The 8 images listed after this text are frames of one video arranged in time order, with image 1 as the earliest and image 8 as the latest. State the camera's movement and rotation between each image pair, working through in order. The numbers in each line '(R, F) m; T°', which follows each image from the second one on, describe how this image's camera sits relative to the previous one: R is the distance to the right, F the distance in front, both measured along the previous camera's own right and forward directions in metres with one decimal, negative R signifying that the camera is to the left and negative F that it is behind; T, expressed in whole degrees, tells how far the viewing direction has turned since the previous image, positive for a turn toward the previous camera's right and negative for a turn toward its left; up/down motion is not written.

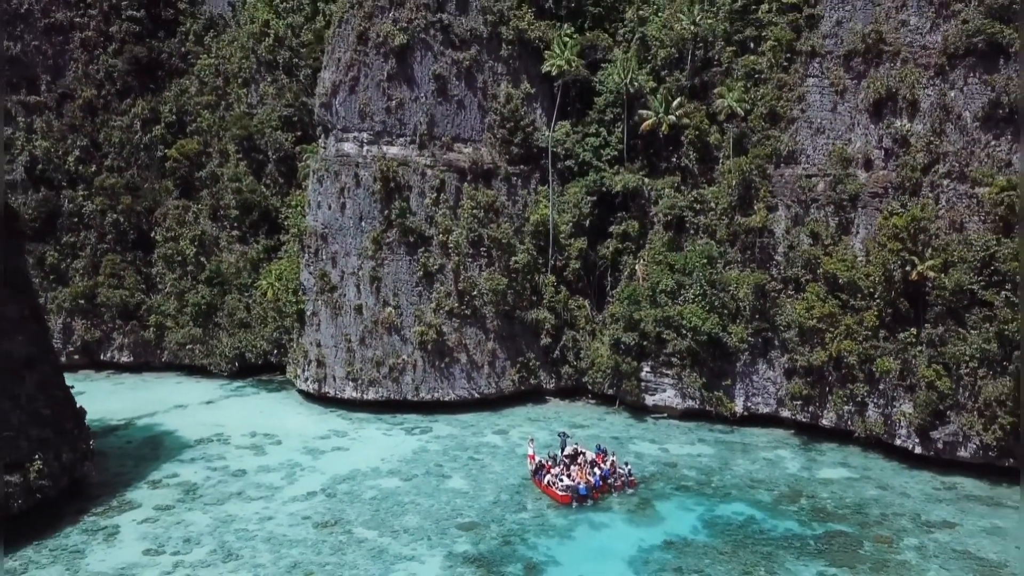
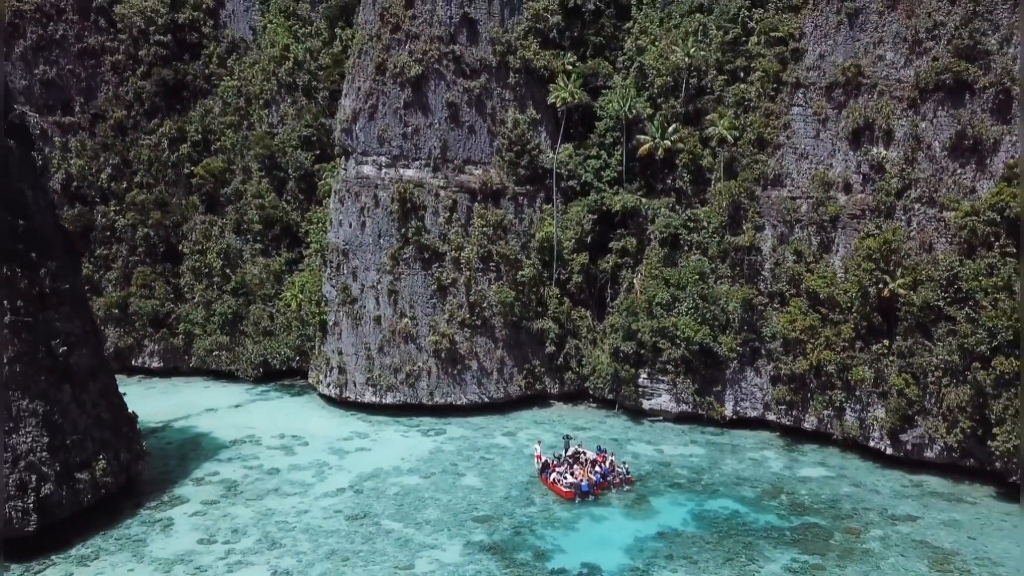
(-0.2, -1.4) m; 0°
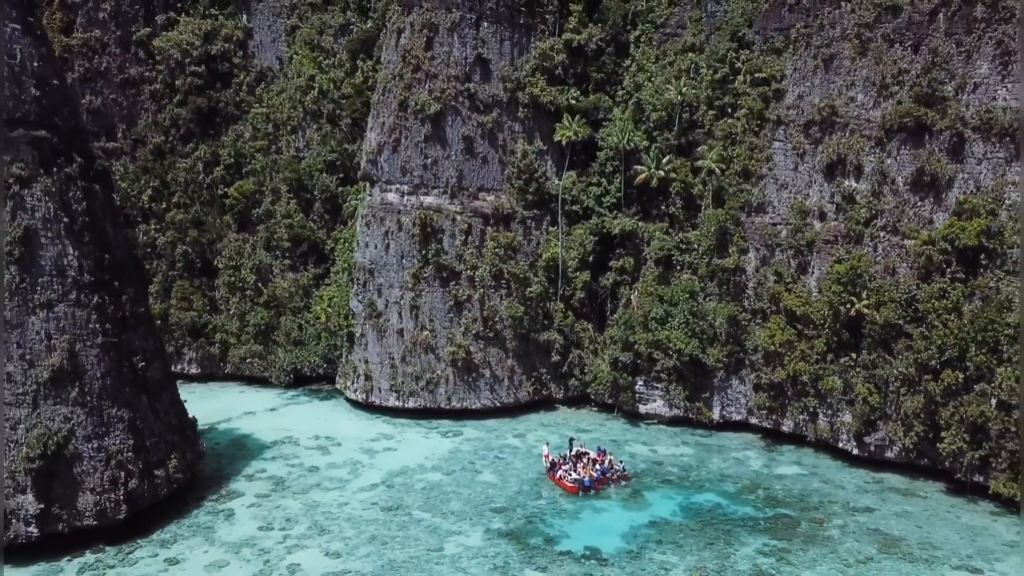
(-0.2, -2.0) m; 0°
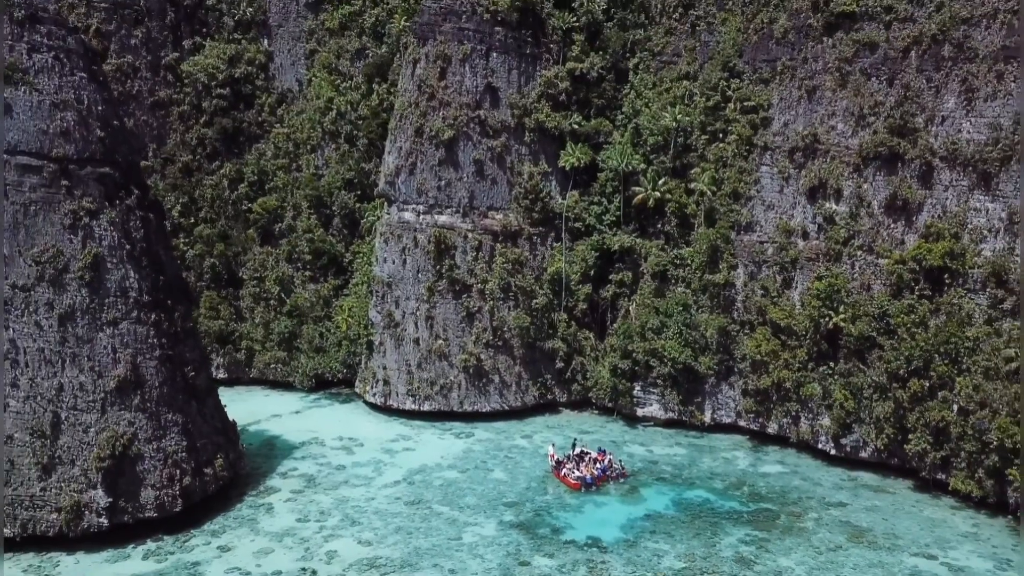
(-0.2, -1.7) m; 0°
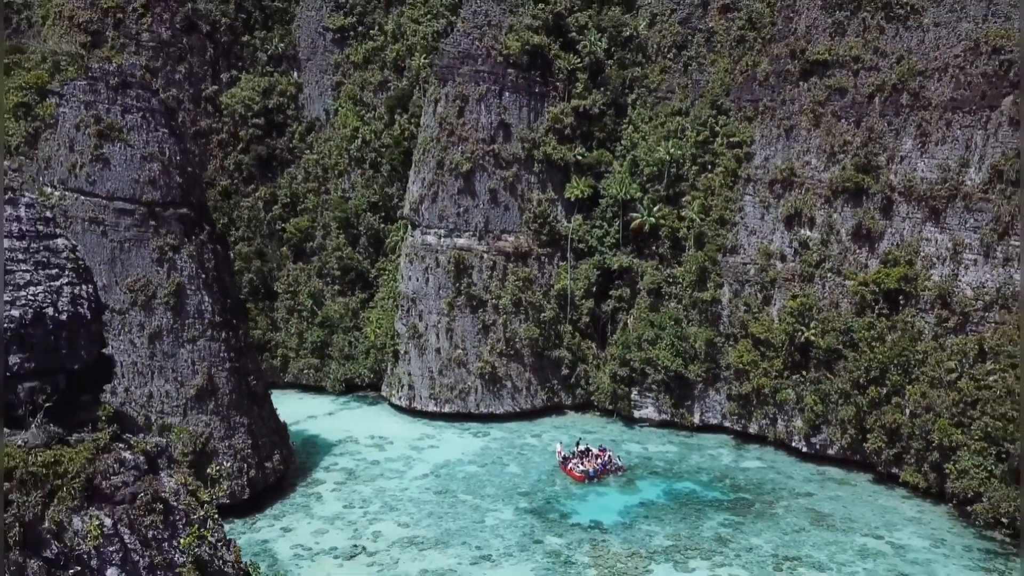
(-0.3, -2.7) m; 0°
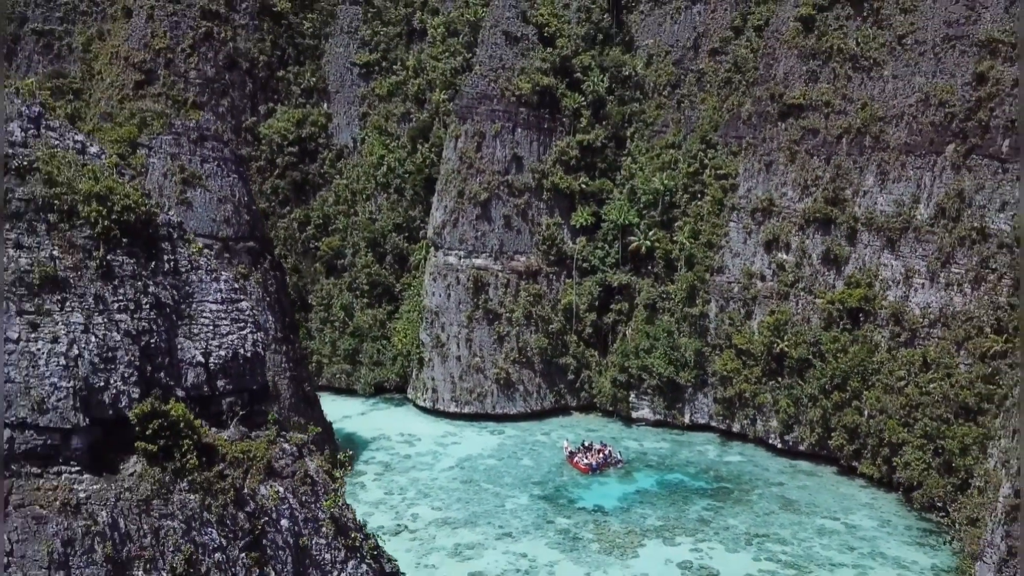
(-0.4, -3.2) m; 0°
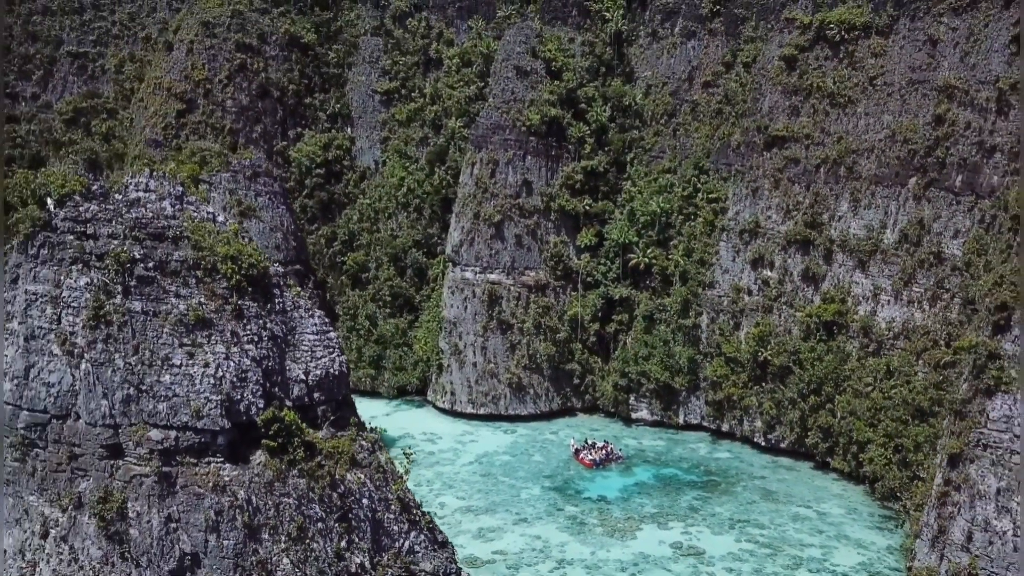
(-0.4, -2.9) m; 0°
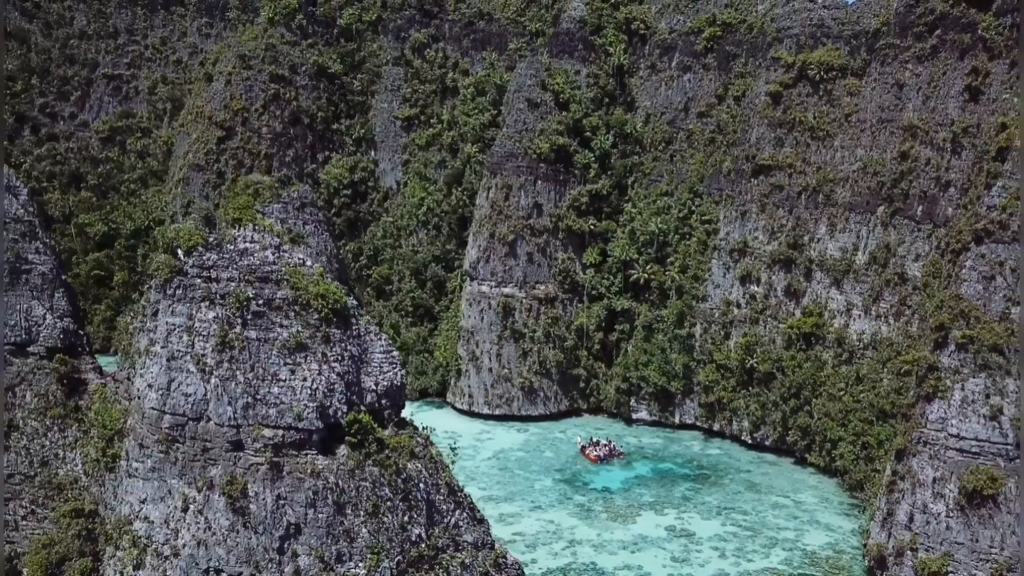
(-0.5, -3.3) m; 0°
